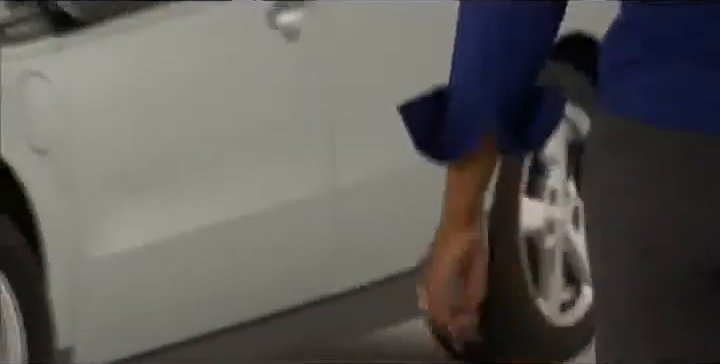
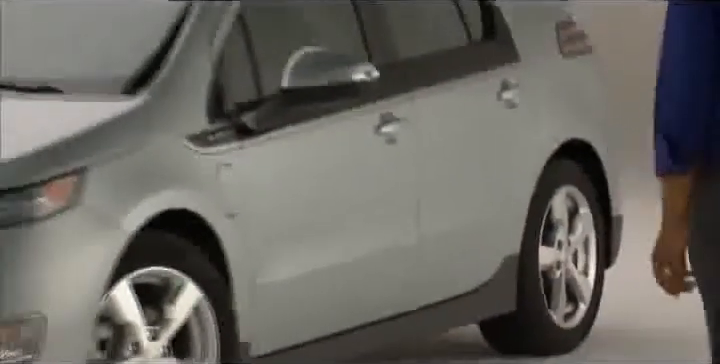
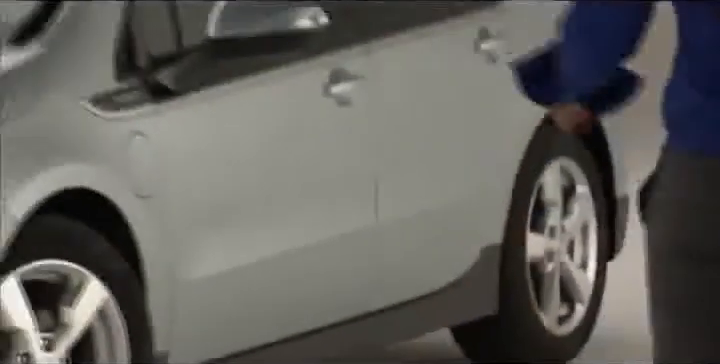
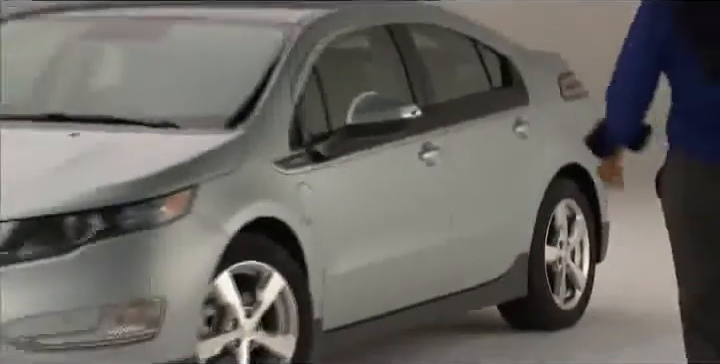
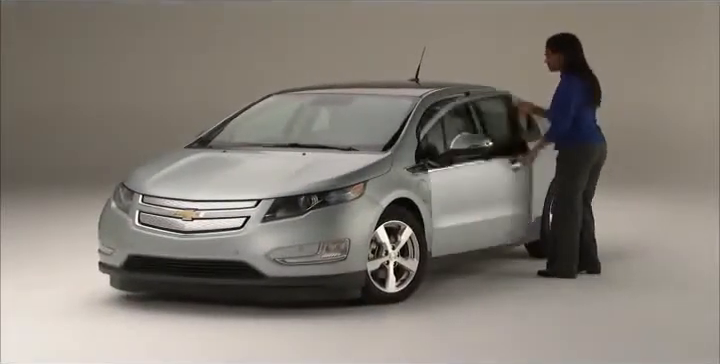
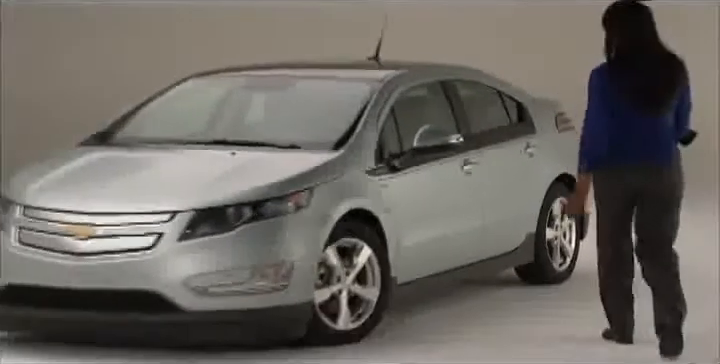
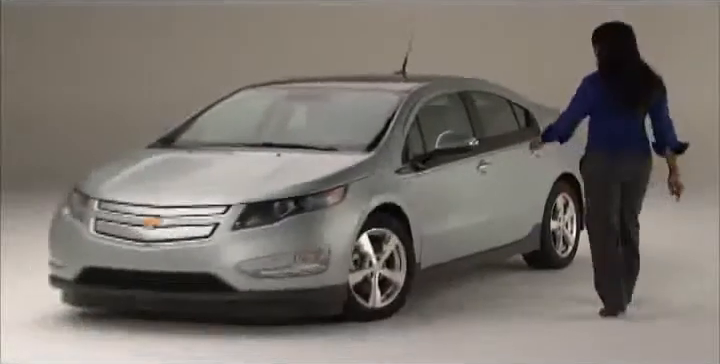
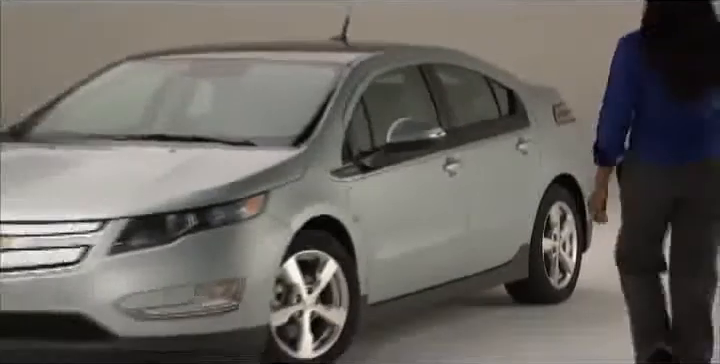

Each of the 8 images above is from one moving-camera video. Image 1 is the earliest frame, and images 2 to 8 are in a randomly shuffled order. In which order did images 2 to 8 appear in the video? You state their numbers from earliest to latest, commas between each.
3, 2, 4, 8, 6, 7, 5
